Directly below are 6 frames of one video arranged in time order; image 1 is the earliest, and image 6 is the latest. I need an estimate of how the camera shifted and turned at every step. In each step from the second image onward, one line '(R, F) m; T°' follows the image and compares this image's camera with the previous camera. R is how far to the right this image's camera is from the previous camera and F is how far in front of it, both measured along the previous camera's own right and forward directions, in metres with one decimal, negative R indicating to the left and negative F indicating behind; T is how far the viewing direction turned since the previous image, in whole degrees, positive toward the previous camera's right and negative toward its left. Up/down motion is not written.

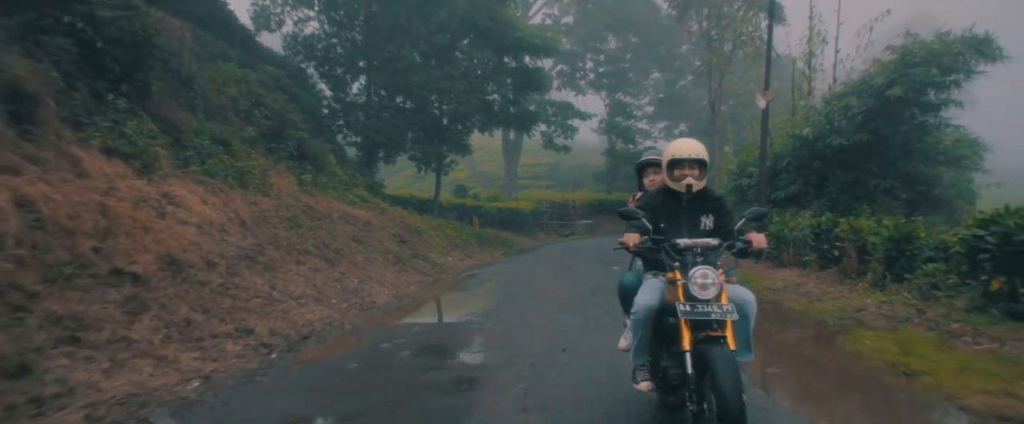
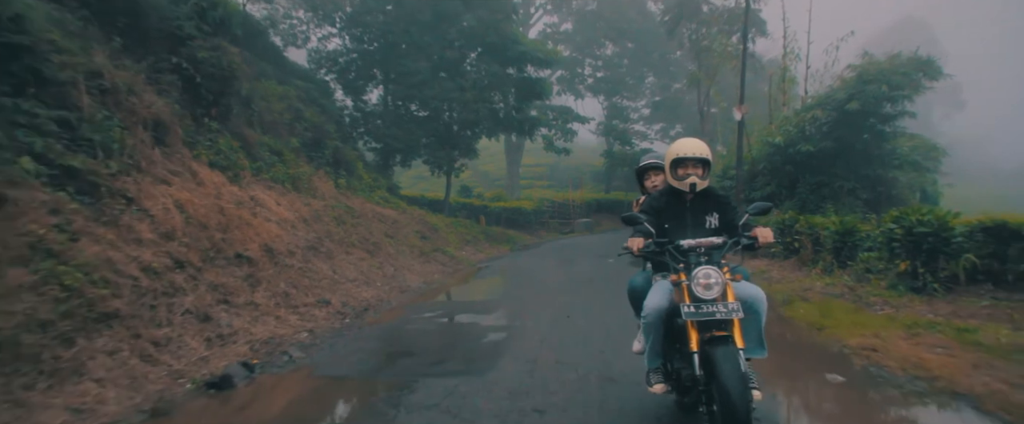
(-0.3, -2.4) m; 0°
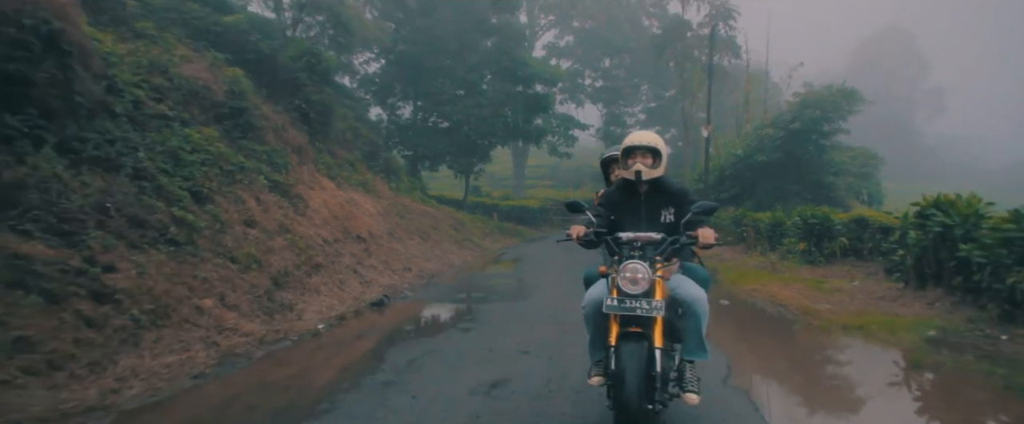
(-0.5, -4.7) m; 0°
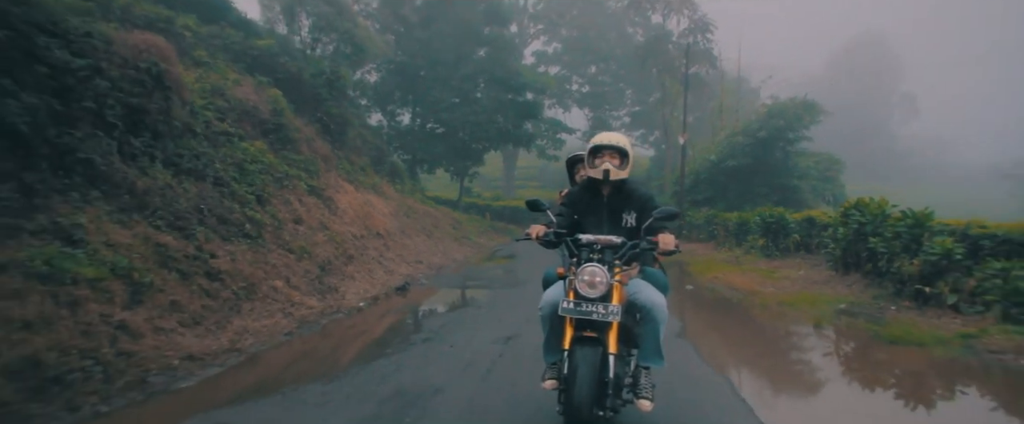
(-0.3, -2.1) m; +1°
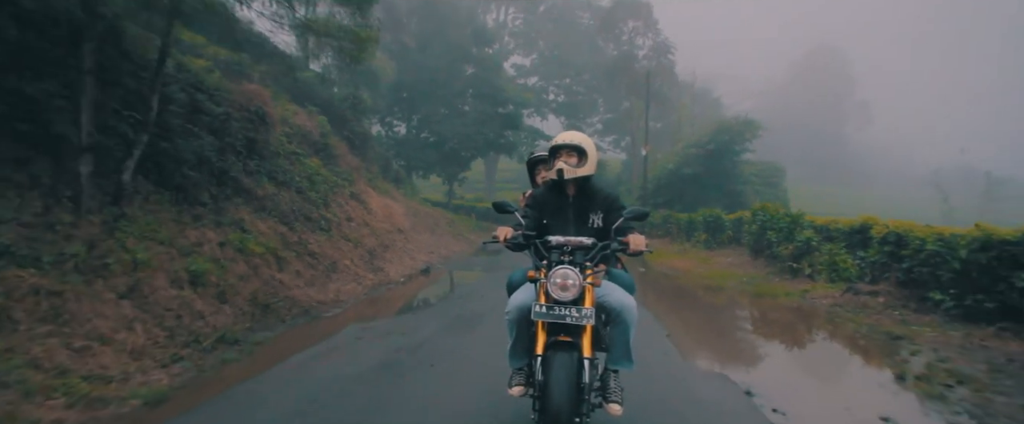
(-0.5, -3.9) m; +2°
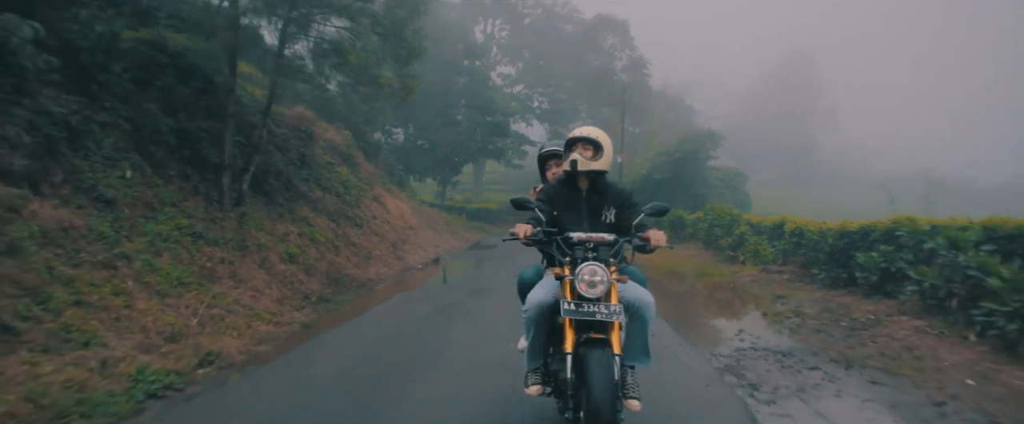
(-0.4, -3.3) m; +2°
